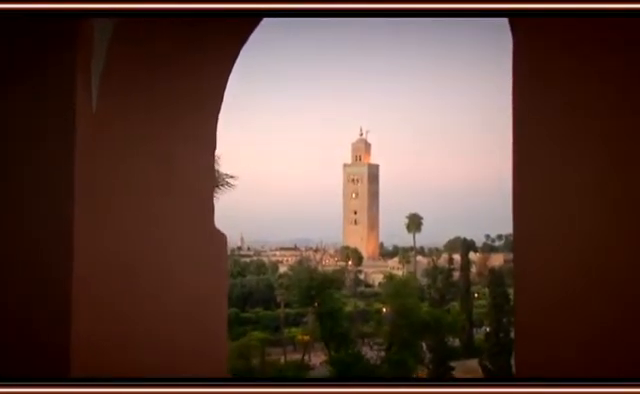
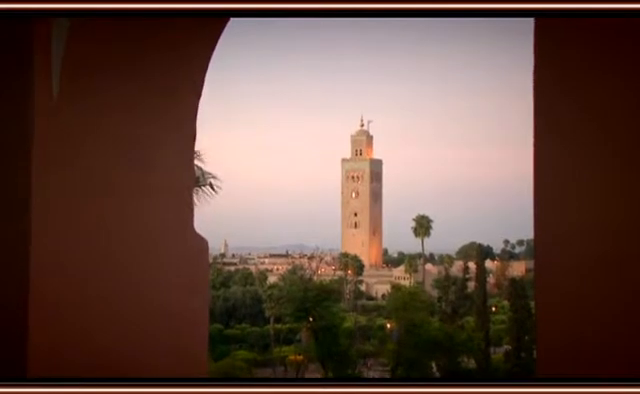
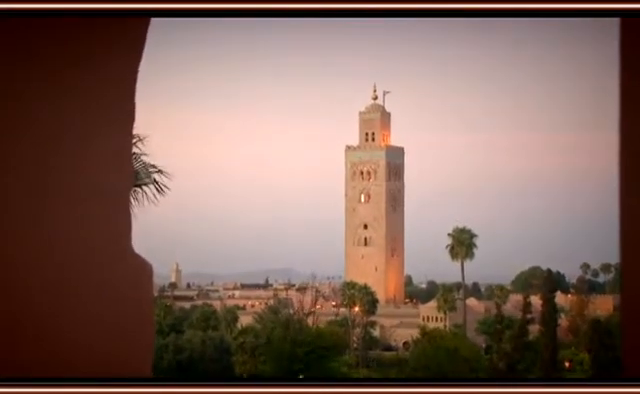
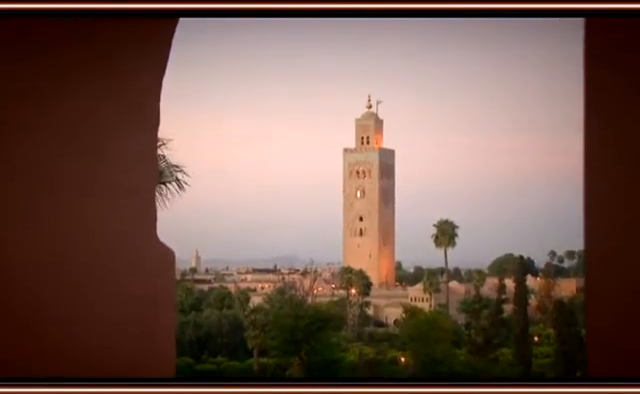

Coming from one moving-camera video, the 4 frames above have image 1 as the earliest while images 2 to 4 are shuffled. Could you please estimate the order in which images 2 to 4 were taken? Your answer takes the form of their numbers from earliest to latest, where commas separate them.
2, 4, 3
